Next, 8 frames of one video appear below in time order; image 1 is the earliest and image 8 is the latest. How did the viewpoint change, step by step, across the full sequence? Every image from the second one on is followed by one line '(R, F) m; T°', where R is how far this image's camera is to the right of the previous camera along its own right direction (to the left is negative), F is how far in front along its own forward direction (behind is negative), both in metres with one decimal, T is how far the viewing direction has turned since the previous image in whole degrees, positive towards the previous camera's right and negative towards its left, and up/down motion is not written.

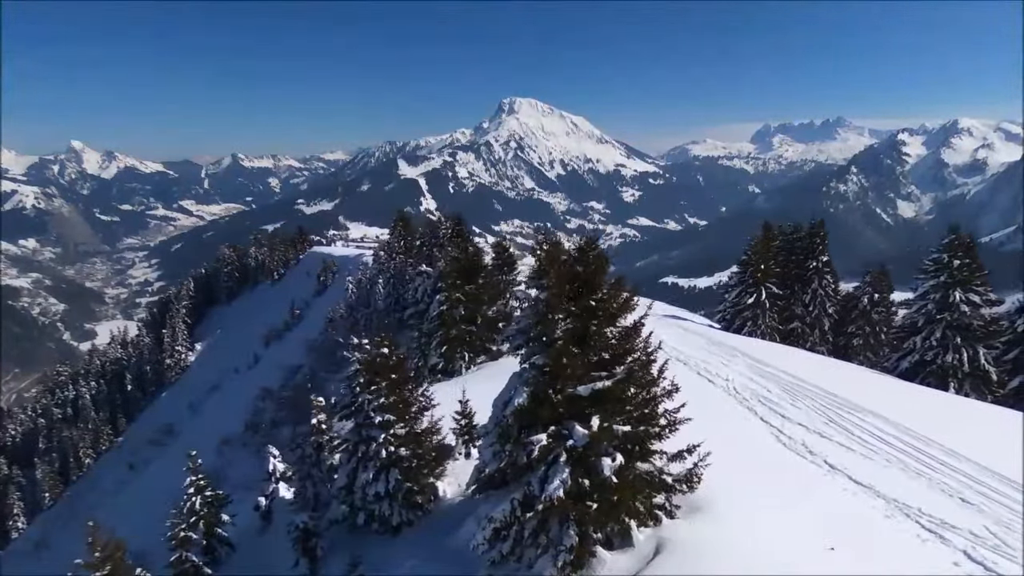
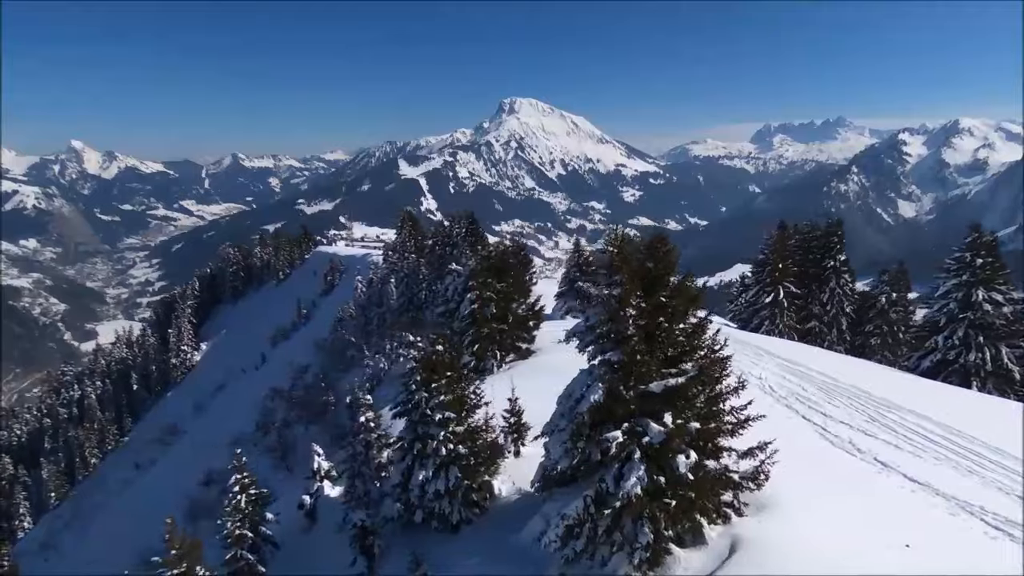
(-1.5, 0.0) m; 0°
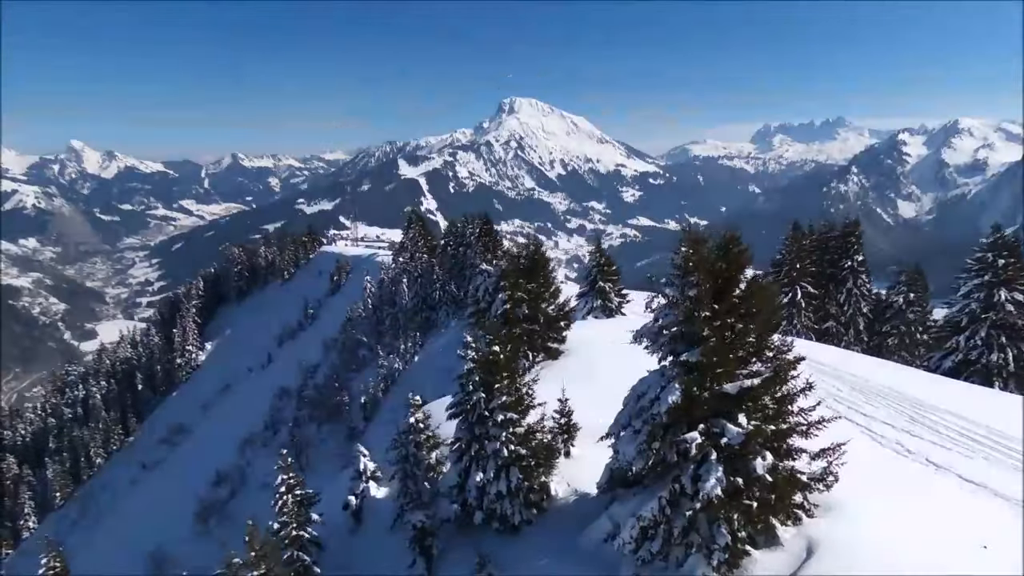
(-1.5, 0.0) m; 0°
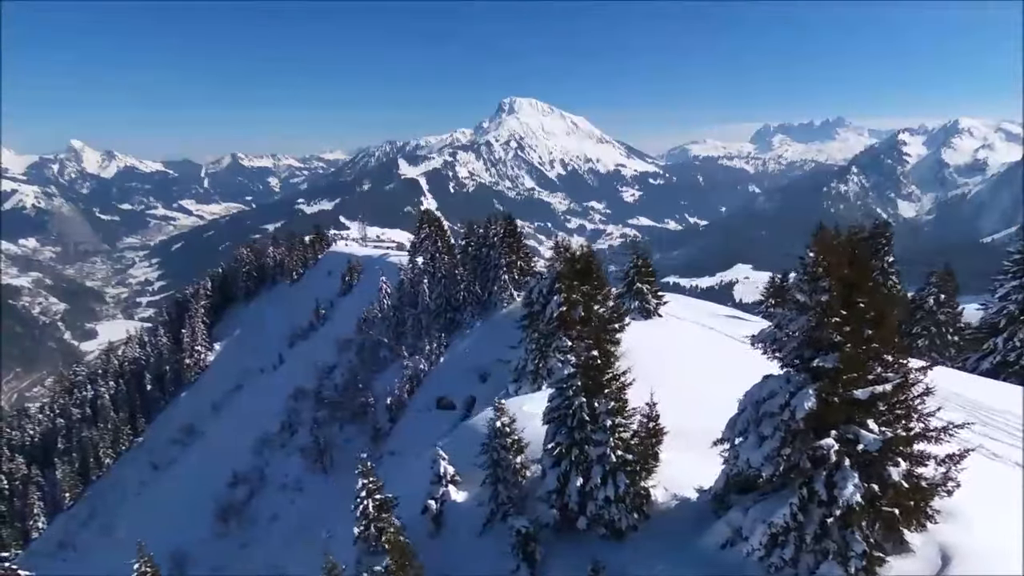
(-2.6, +0.1) m; 0°
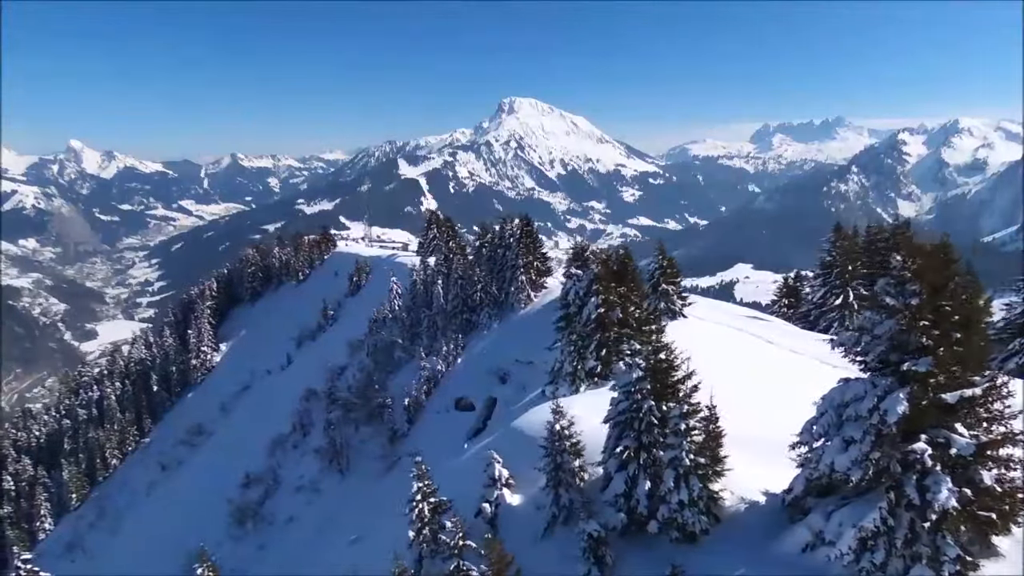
(-1.8, 0.0) m; 0°
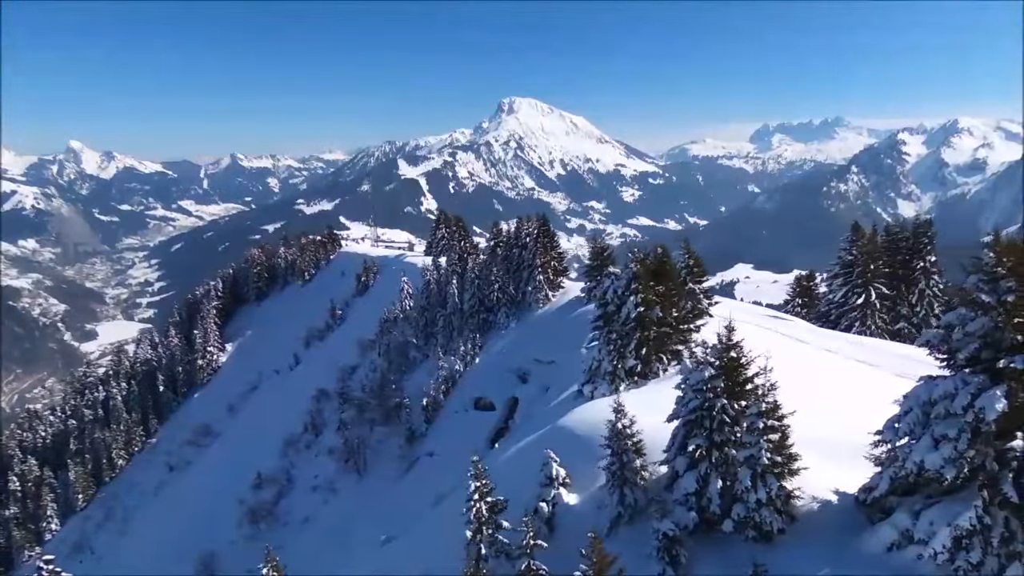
(-1.8, +0.1) m; 0°
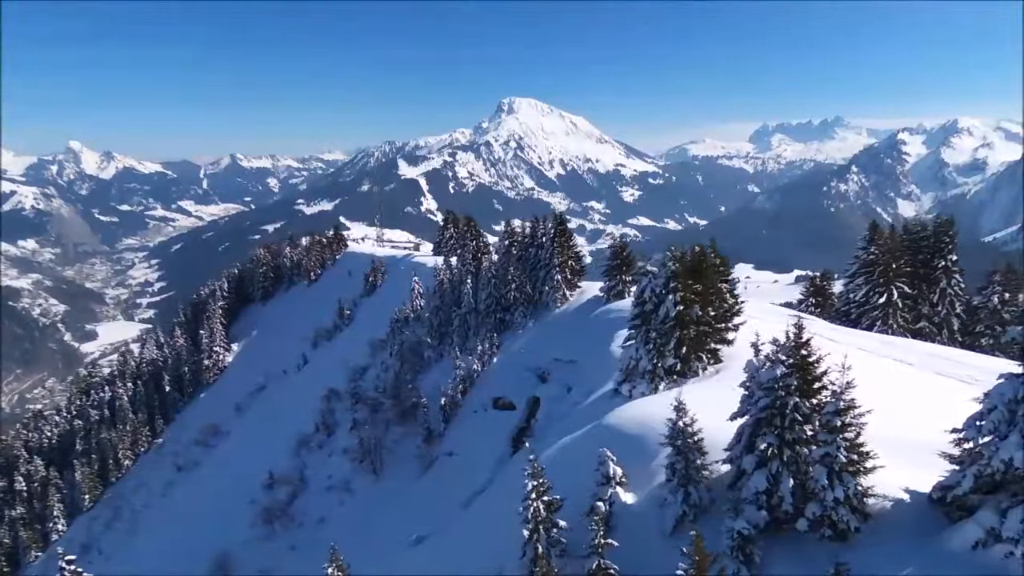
(-1.8, +0.1) m; 0°
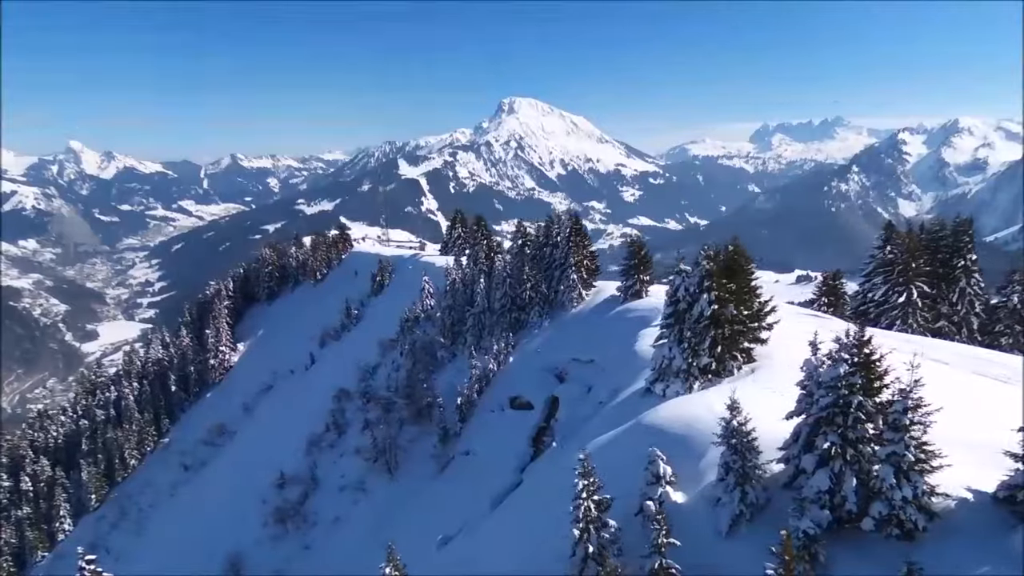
(-1.6, +0.1) m; 0°
